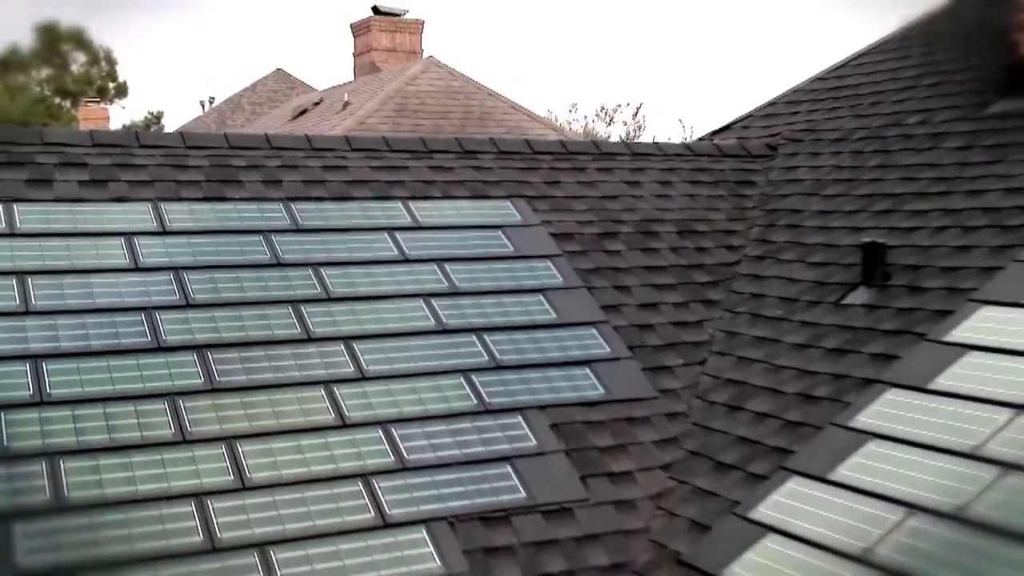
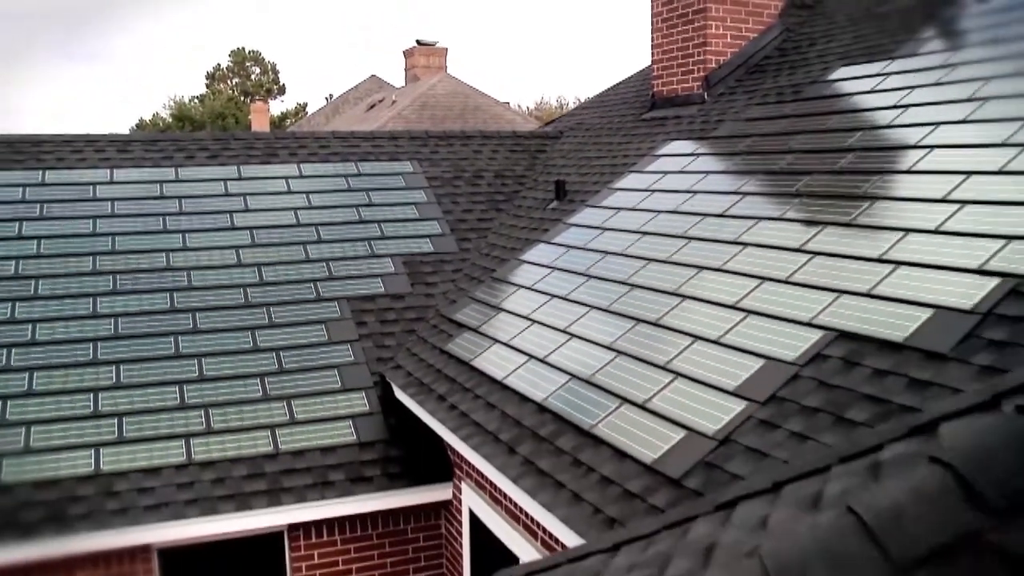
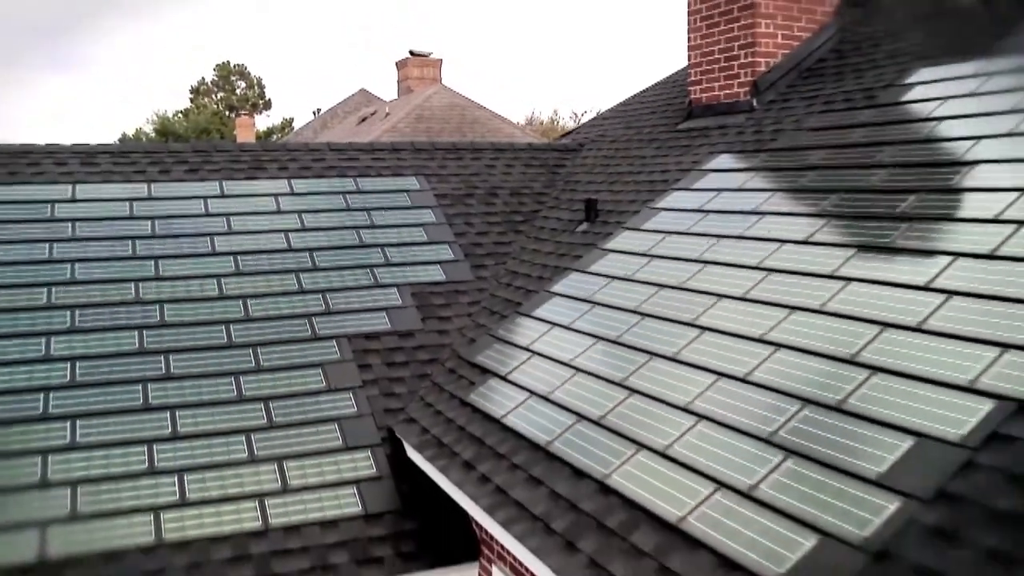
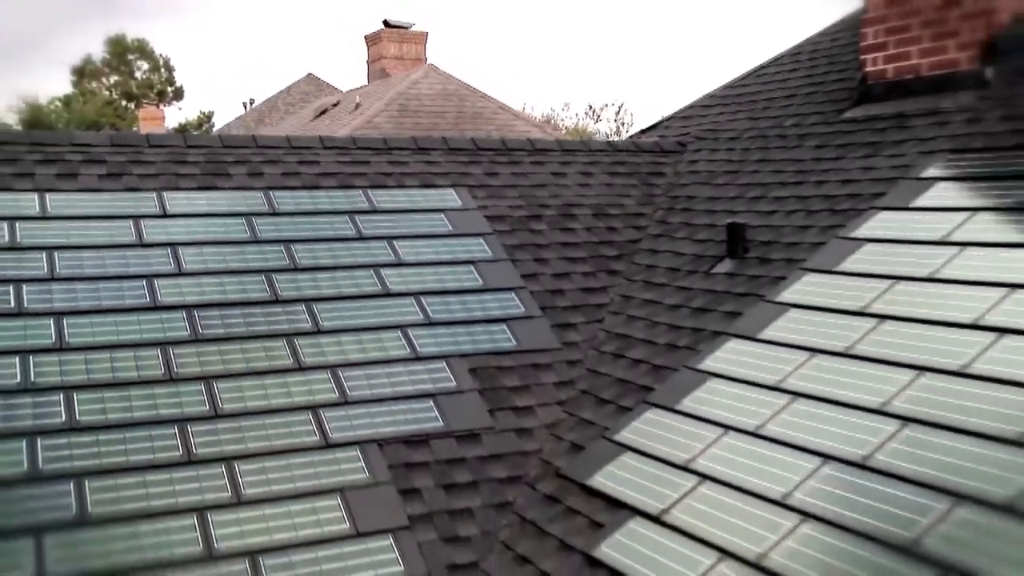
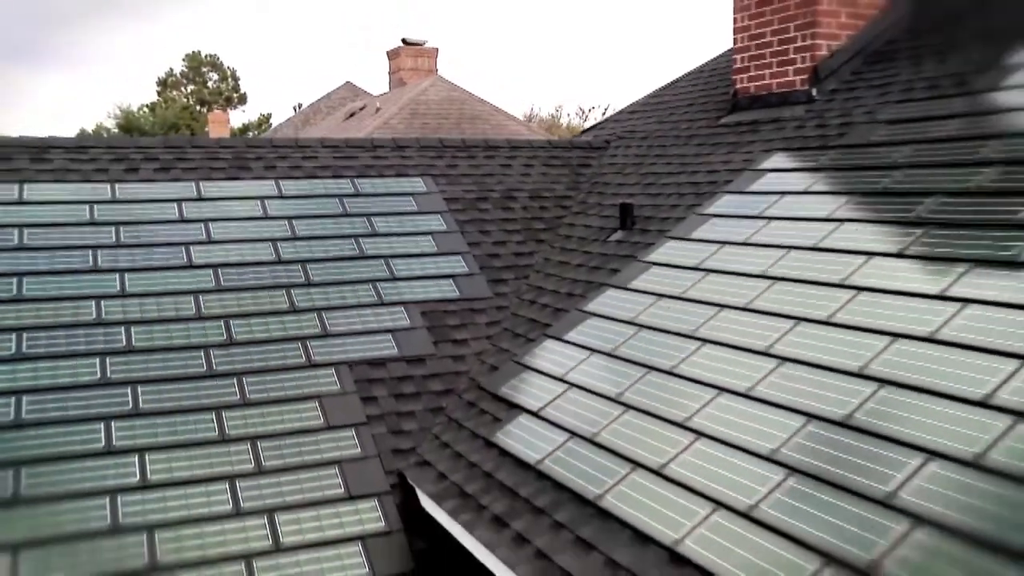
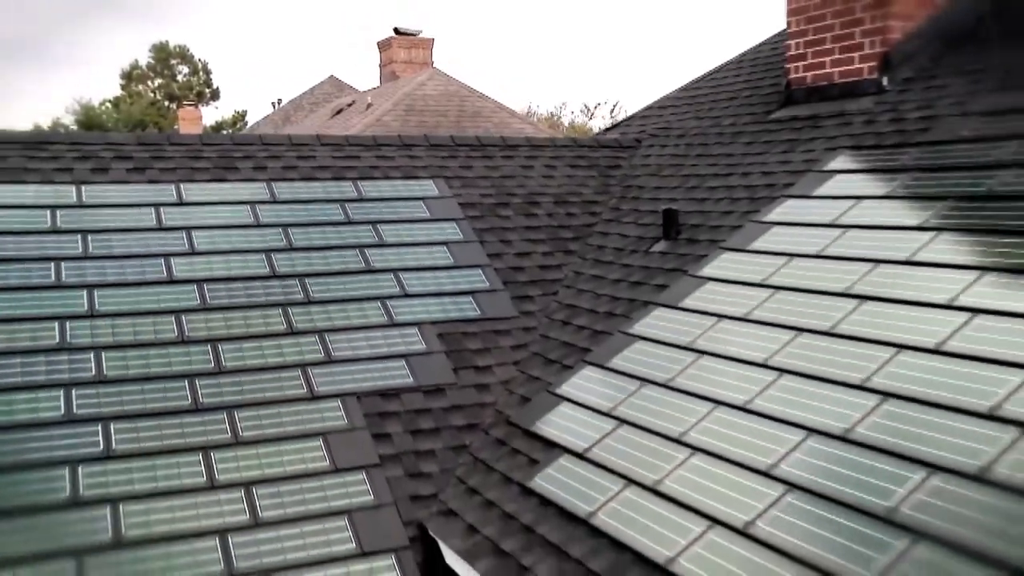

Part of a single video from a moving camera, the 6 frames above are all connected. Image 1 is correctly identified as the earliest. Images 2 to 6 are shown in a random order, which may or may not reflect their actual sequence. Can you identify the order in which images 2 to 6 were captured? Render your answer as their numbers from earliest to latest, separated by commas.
4, 6, 5, 3, 2
